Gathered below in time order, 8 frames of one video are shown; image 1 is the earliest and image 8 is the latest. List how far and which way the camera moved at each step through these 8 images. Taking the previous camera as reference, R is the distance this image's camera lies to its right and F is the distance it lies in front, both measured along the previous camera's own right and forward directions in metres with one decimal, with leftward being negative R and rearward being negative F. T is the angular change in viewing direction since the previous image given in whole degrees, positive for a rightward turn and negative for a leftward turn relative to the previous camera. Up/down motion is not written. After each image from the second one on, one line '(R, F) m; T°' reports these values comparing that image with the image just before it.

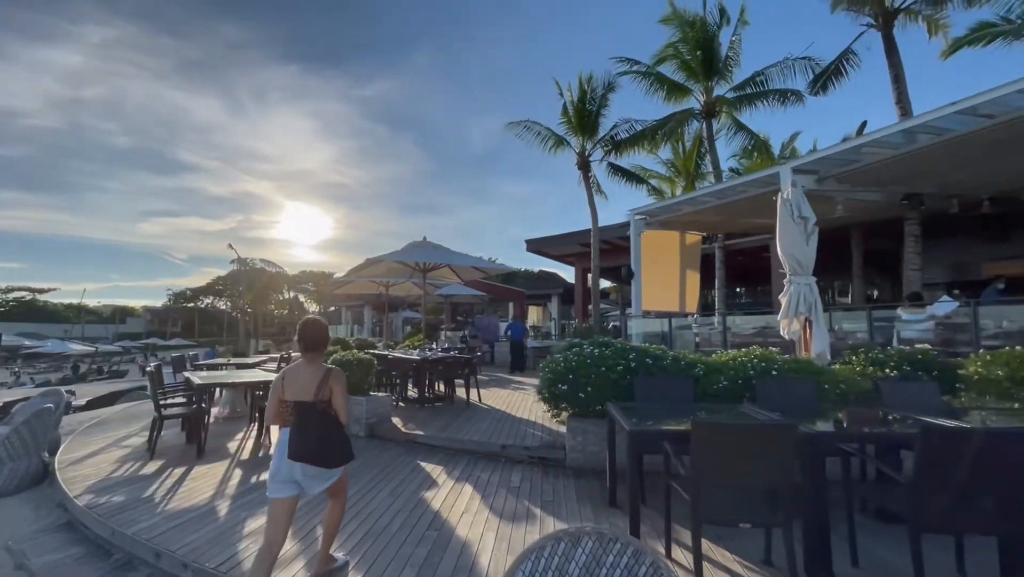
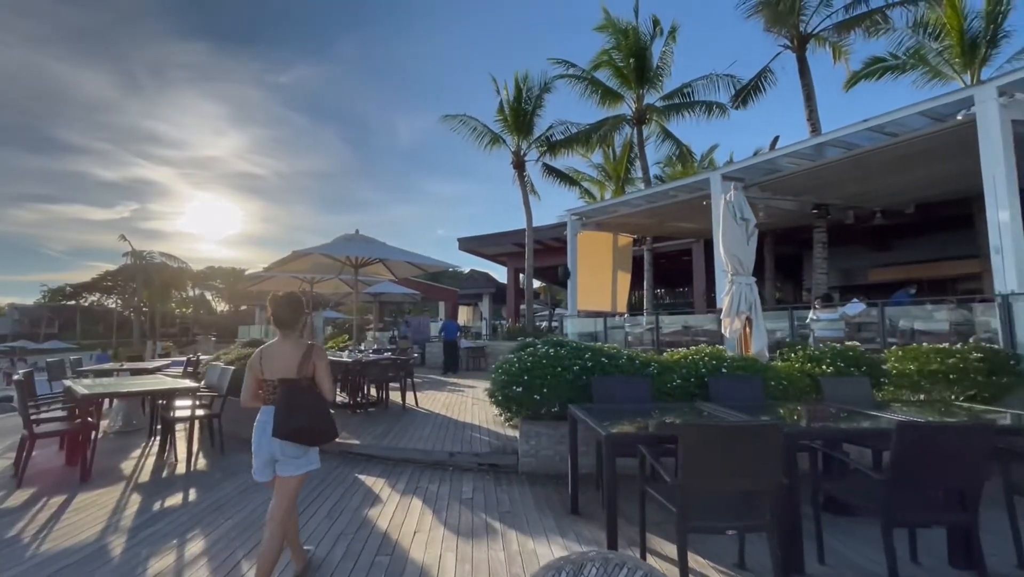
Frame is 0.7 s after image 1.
(-0.2, +0.3) m; +9°
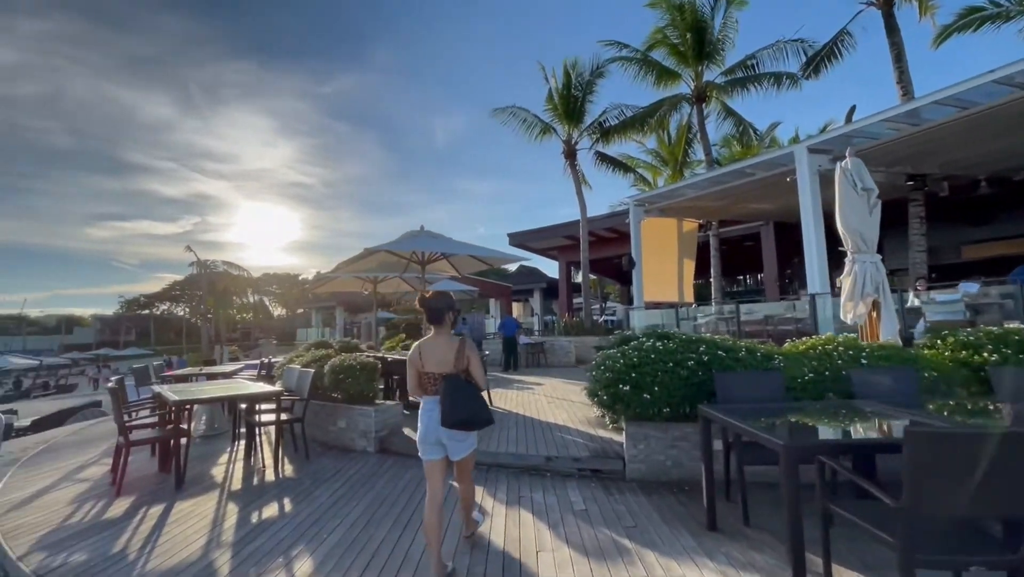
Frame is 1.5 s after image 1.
(-0.5, +0.4) m; -5°
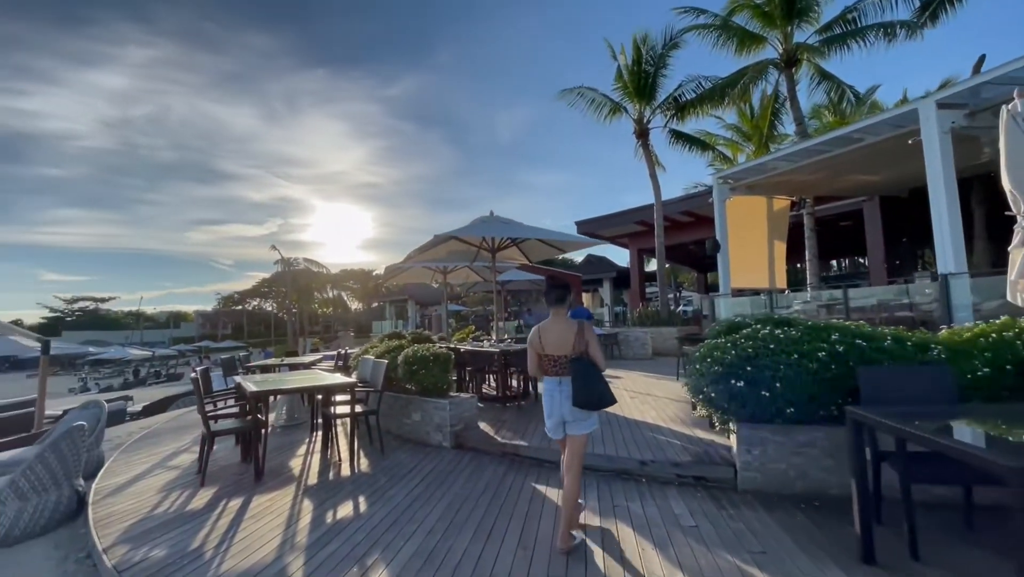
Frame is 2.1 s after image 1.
(-0.2, +0.4) m; -8°
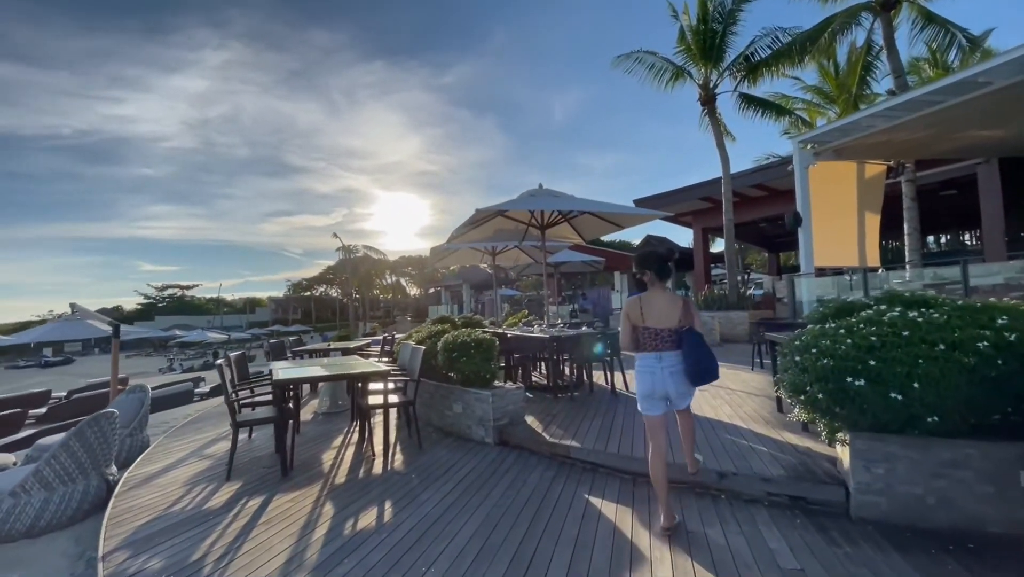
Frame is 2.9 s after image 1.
(+0.1, +0.6) m; -7°
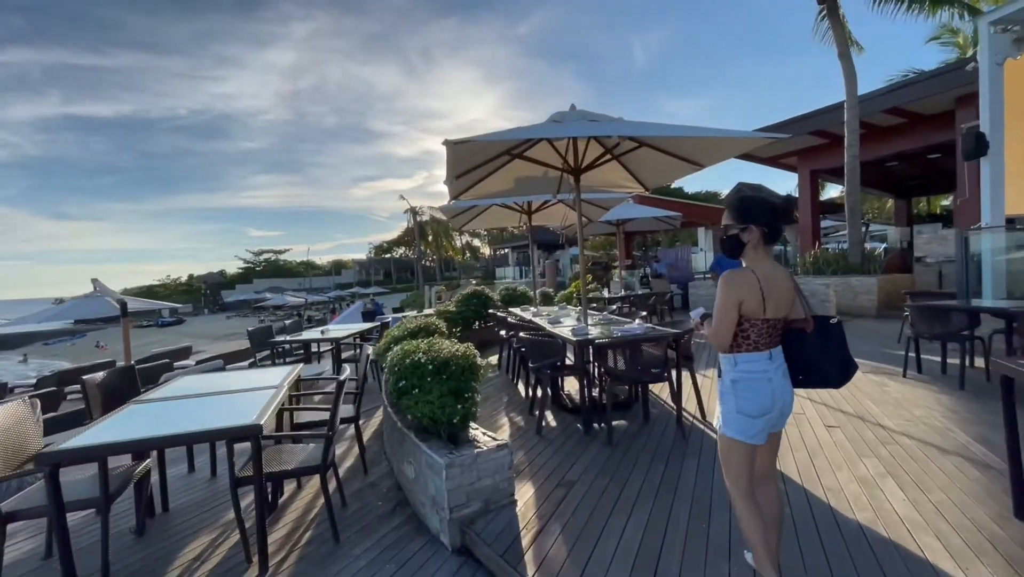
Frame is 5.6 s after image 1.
(+0.6, +2.1) m; -9°
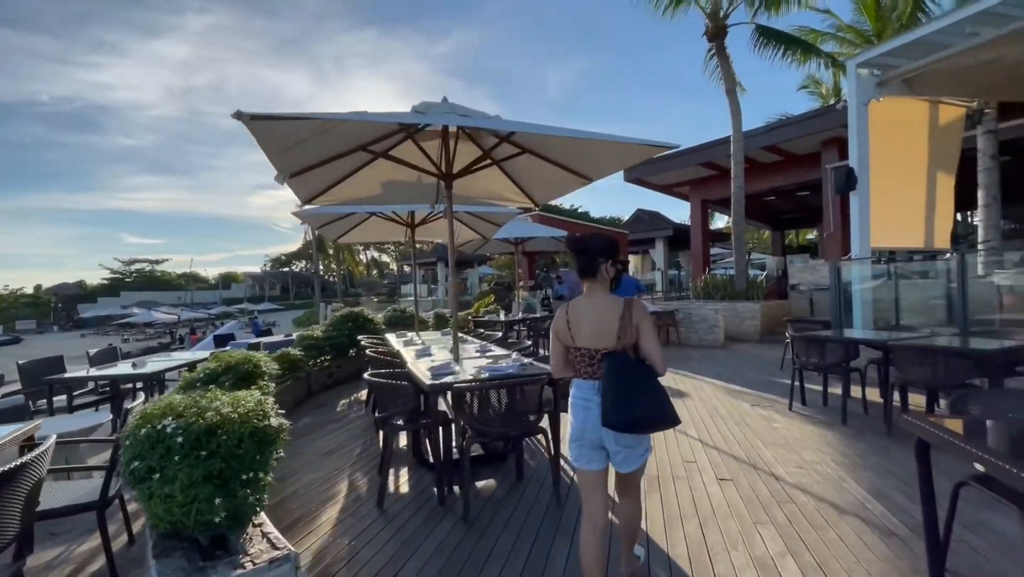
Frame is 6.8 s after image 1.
(+0.5, +0.8) m; +10°
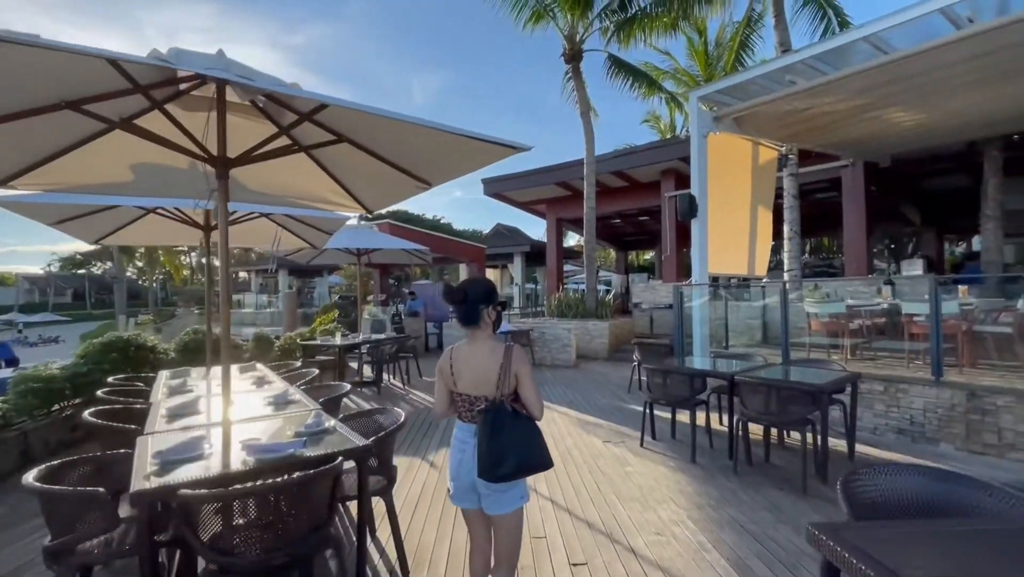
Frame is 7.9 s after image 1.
(+0.3, +0.8) m; +16°
